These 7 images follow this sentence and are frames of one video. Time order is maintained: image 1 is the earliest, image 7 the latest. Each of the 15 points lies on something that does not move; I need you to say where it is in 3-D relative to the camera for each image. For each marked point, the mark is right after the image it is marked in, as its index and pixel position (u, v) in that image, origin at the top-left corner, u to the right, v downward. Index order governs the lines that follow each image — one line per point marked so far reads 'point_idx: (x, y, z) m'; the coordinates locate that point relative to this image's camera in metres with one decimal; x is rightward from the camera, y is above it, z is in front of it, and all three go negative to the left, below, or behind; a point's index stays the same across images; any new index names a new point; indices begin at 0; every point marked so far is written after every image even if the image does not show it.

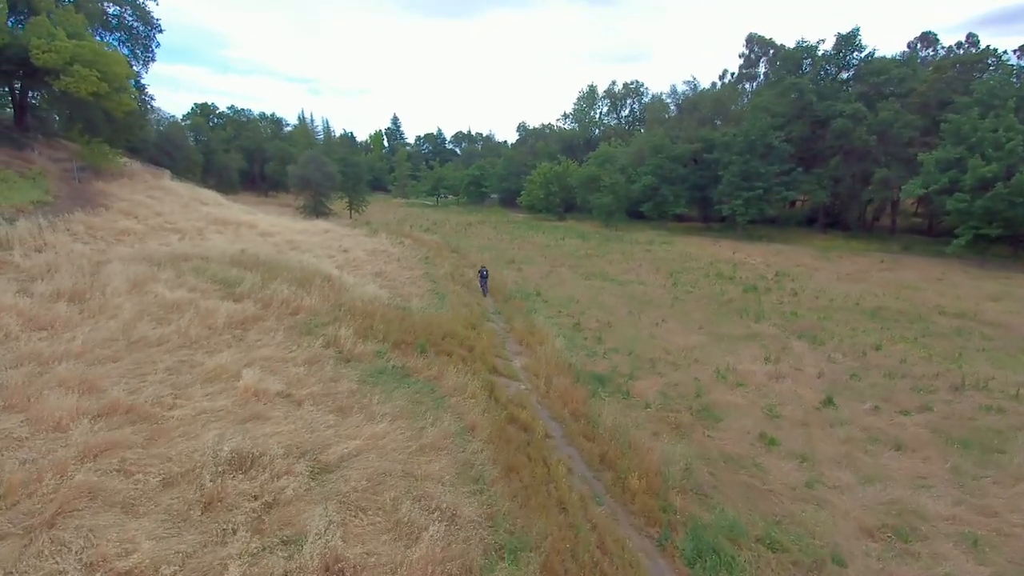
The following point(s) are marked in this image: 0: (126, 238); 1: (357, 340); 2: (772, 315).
0: (-14.8, +1.9, +18.9) m
1: (-3.7, -1.2, +11.7) m
2: (+8.6, -0.9, +16.3) m
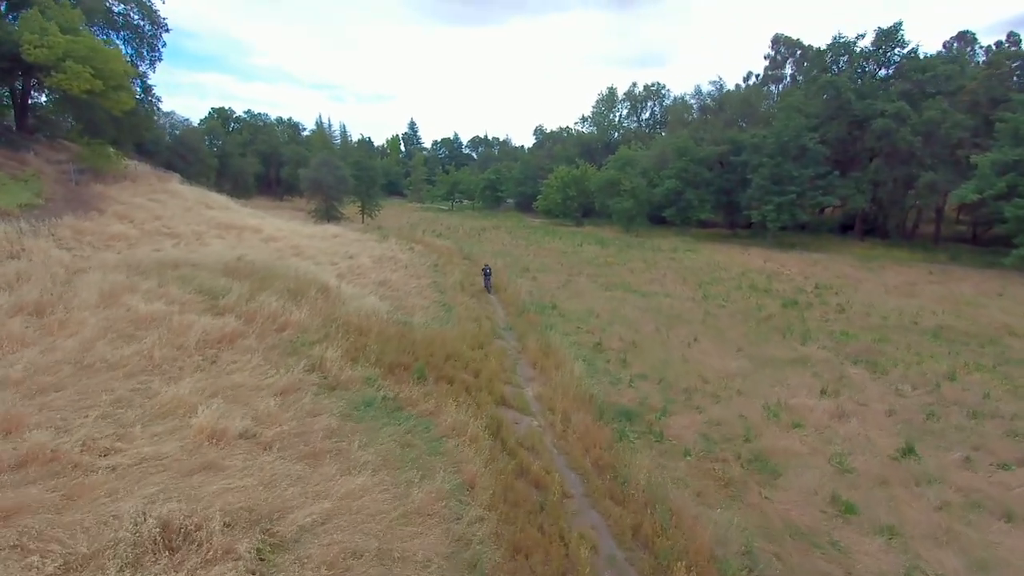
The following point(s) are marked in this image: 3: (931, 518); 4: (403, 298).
0: (-14.2, +1.6, +17.8) m
1: (-3.4, -1.6, +10.2) m
2: (+9.0, -1.4, +14.4) m
3: (+5.9, -3.2, +7.0) m
4: (-3.7, -0.3, +16.7) m
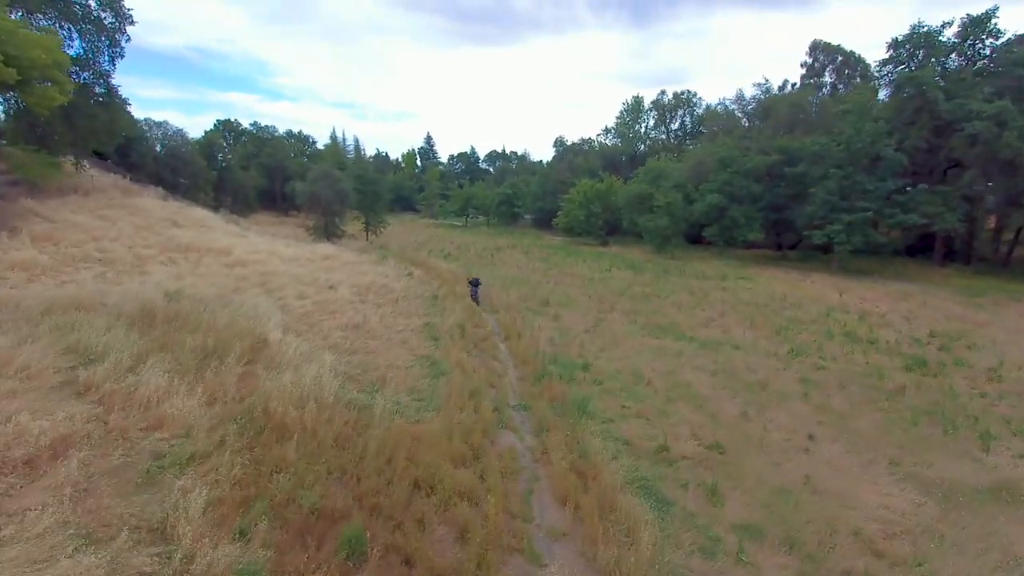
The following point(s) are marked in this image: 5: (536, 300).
0: (-13.8, +0.4, +13.6) m
1: (-3.3, -2.6, +5.6) m
2: (+9.2, -2.7, +9.4) m
3: (+5.9, -4.3, +2.0) m
4: (-3.4, -1.6, +12.2) m
5: (+1.0, -0.5, +19.9) m
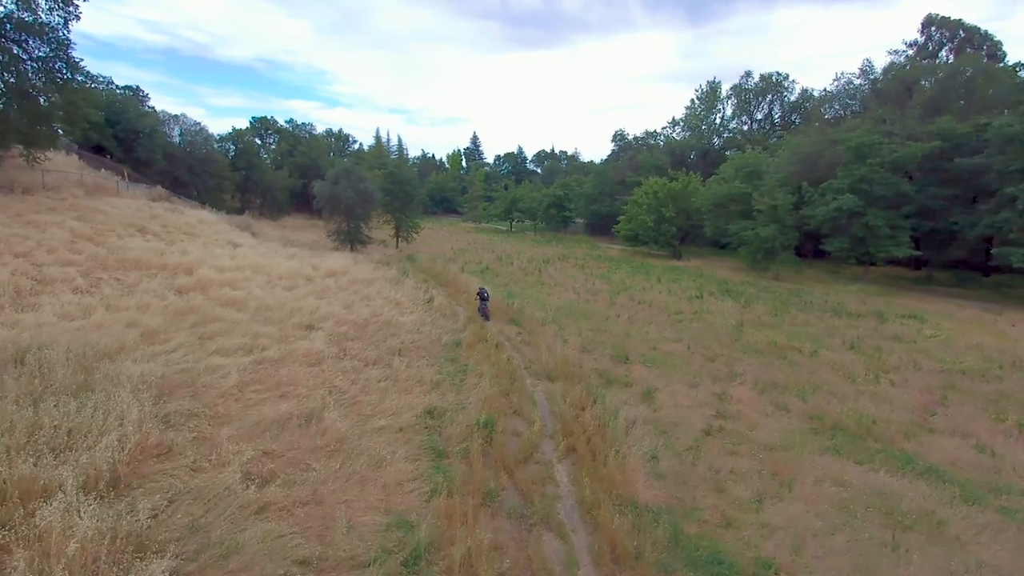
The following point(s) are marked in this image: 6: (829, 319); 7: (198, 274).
0: (-12.7, -0.5, +8.3) m
1: (-3.1, -3.7, -0.7) m
2: (+9.8, -4.0, +1.9) m
3: (+5.8, -5.5, -5.1) m
4: (-2.5, -2.7, +5.8) m
5: (+2.6, -1.7, +13.2) m
6: (+10.5, -1.1, +16.3) m
7: (-10.3, +0.4, +16.3) m
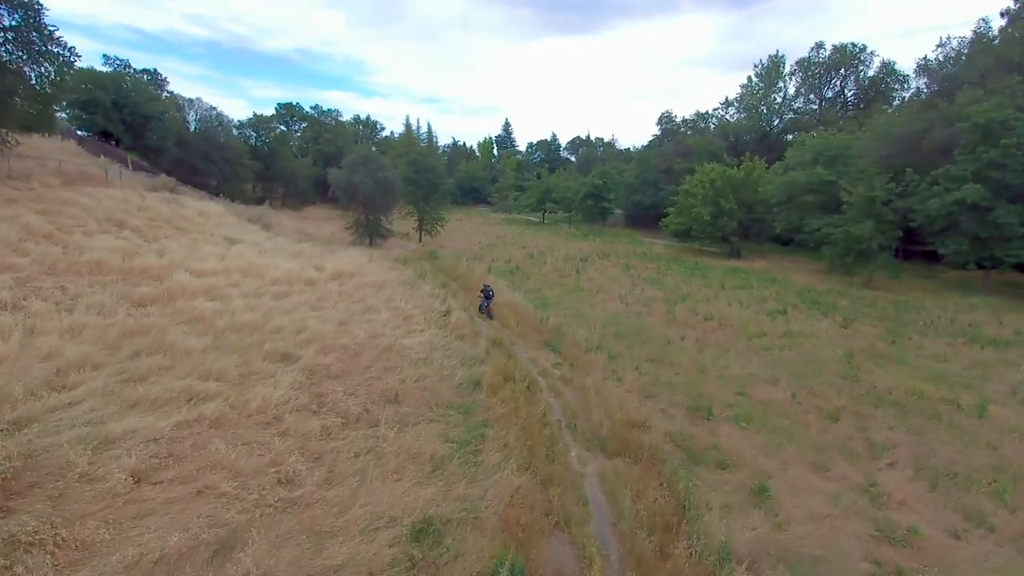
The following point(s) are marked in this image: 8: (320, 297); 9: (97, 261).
0: (-12.3, -0.9, +5.6) m
1: (-3.2, -4.4, -3.8) m
2: (+9.8, -4.8, -2.0) m
3: (+5.3, -6.4, -8.8) m
4: (-2.2, -3.3, +2.6) m
5: (+3.3, -2.2, +9.6) m
6: (+11.4, -1.6, +12.2) m
7: (-9.3, +0.2, +13.5) m
8: (-6.0, -0.3, +15.5) m
9: (-11.2, +0.7, +13.4) m
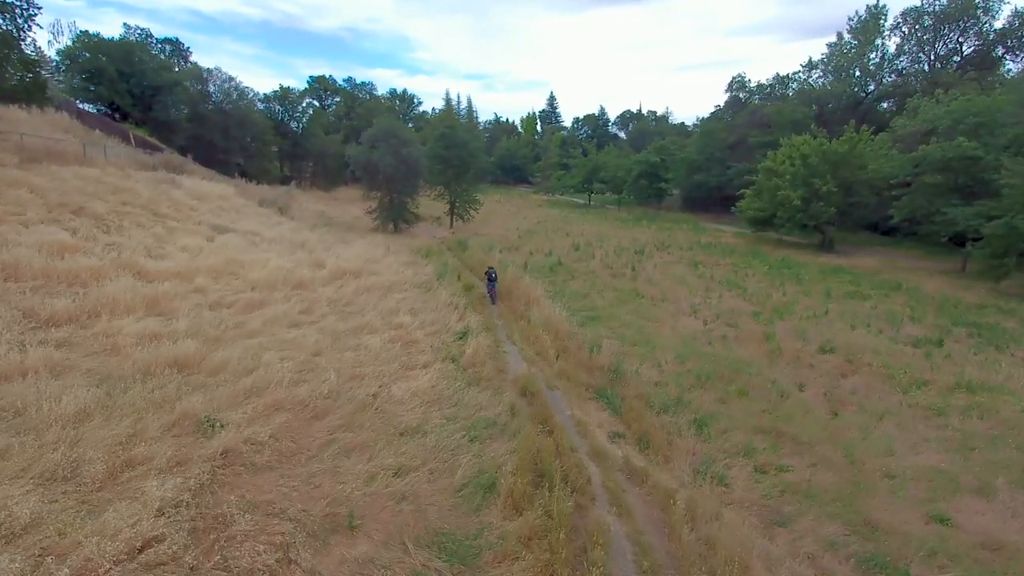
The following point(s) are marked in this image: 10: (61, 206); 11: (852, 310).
0: (-12.1, -1.4, +2.8) m
1: (-4.0, -5.4, -7.2) m
2: (+9.1, -6.0, -6.5) m
3: (+4.1, -7.8, -12.8) m
4: (-2.4, -4.1, -0.9) m
5: (+3.7, -2.8, +5.5) m
6: (+12.0, -2.3, +7.4) m
7: (-8.5, 0.0, +10.3) m
8: (-5.1, -0.5, +12.1) m
9: (-10.4, +0.5, +10.4) m
10: (-12.4, +2.3, +13.7) m
11: (+9.4, -0.7, +13.8) m
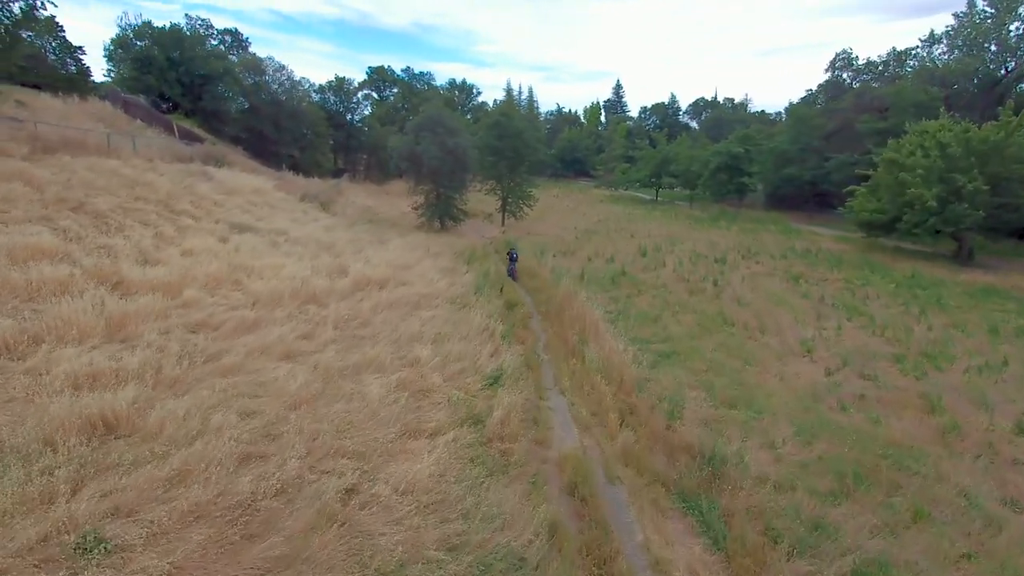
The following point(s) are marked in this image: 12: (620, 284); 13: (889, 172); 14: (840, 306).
0: (-12.2, -1.7, +1.4) m
1: (-5.4, -6.0, -9.4) m
2: (+7.6, -7.0, -10.2) m
3: (+1.9, -8.7, -15.8) m
4: (-3.1, -4.7, -3.4) m
5: (+3.7, -3.5, +2.3) m
6: (+12.2, -3.2, +3.2) m
7: (-7.7, -0.3, +8.5) m
8: (-4.1, -0.8, +9.9) m
9: (-9.6, +0.3, +8.7) m
10: (-11.1, +2.1, +12.2) m
11: (+10.5, -1.5, +9.9) m
12: (+3.4, +0.1, +15.7) m
13: (+15.0, +4.6, +19.7) m
14: (+8.8, -0.6, +13.4) m
